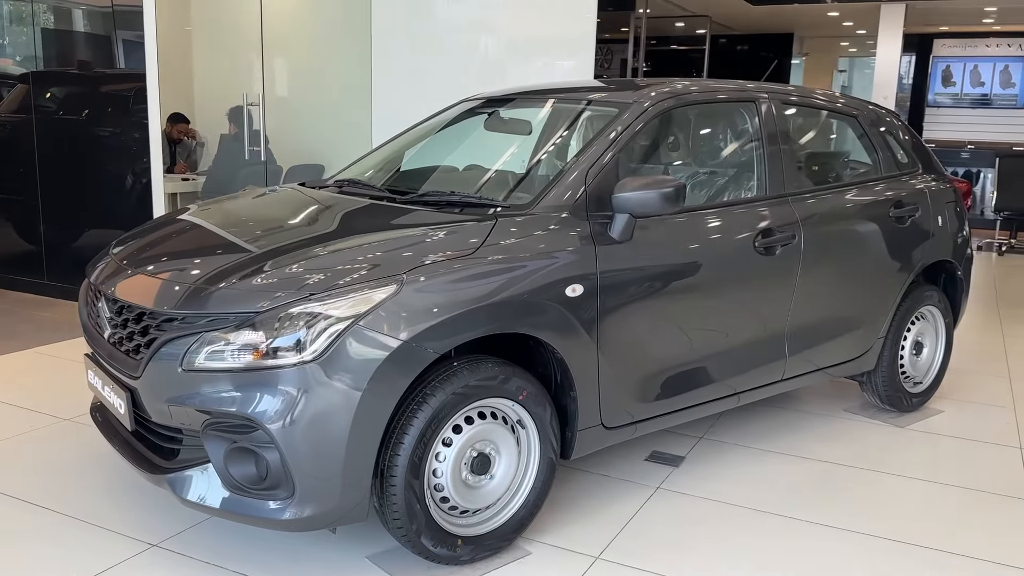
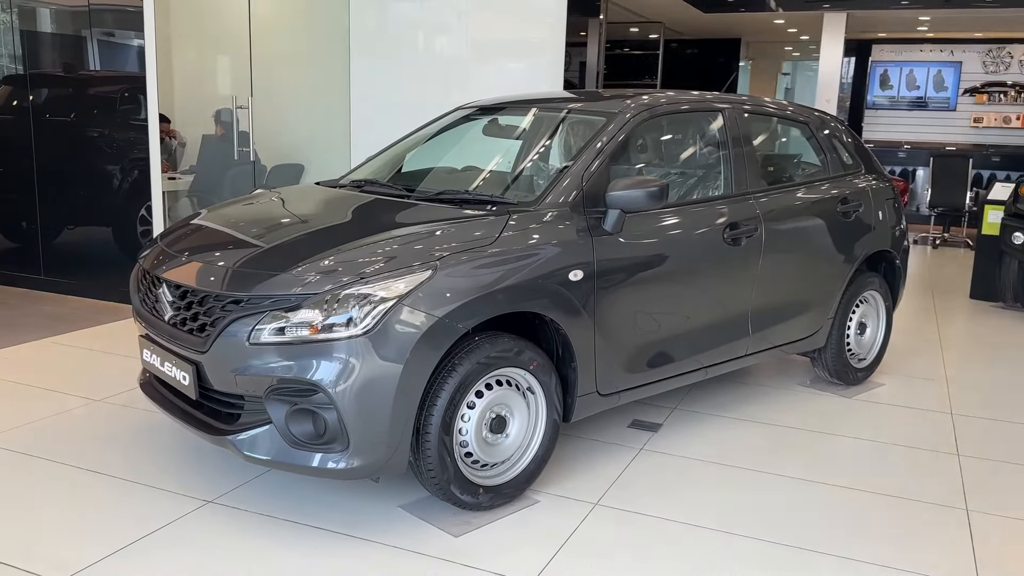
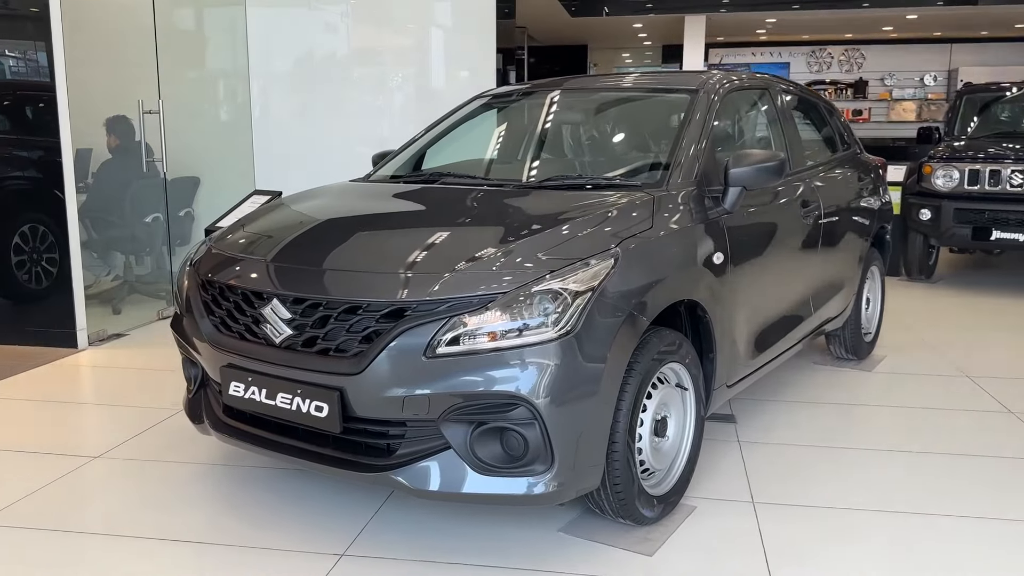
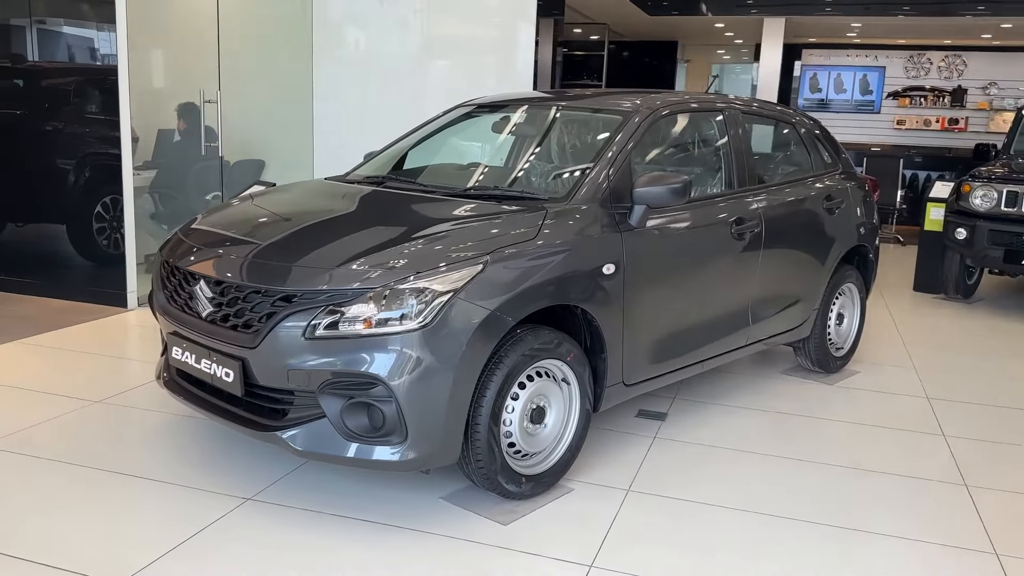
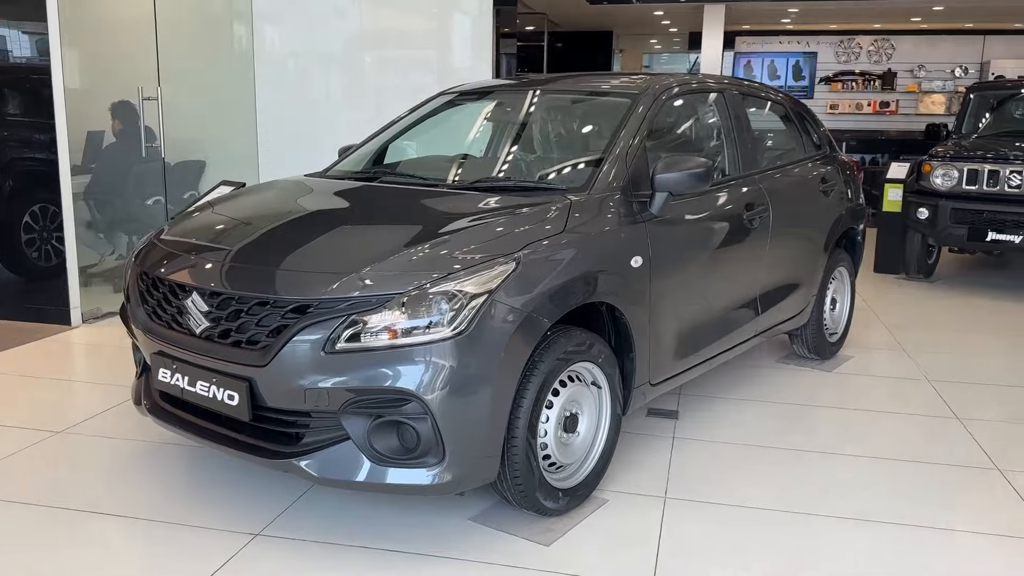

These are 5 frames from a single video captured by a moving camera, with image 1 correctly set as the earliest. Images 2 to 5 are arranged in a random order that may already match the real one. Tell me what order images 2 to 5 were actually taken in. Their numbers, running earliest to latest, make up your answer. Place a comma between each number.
2, 4, 5, 3
